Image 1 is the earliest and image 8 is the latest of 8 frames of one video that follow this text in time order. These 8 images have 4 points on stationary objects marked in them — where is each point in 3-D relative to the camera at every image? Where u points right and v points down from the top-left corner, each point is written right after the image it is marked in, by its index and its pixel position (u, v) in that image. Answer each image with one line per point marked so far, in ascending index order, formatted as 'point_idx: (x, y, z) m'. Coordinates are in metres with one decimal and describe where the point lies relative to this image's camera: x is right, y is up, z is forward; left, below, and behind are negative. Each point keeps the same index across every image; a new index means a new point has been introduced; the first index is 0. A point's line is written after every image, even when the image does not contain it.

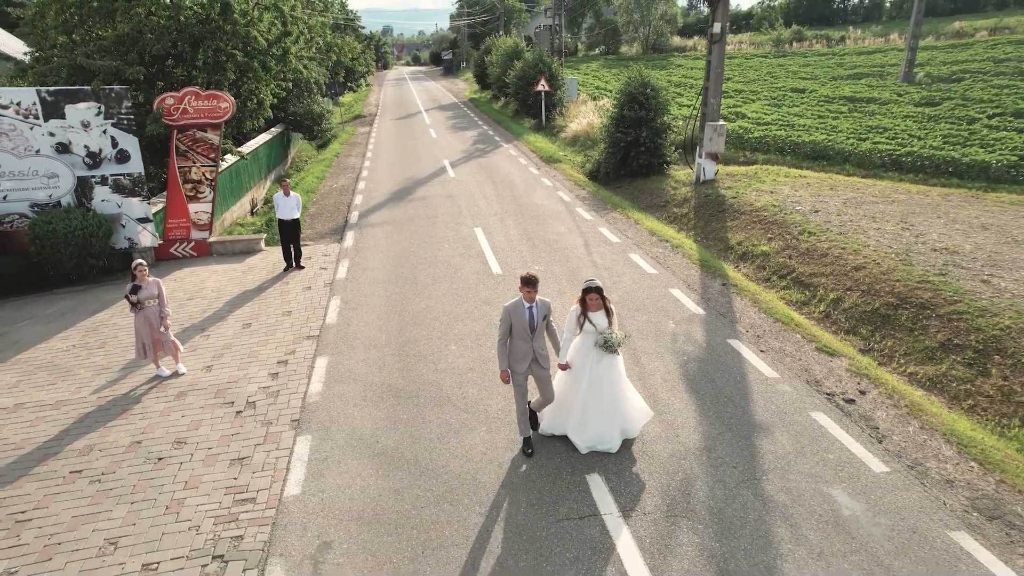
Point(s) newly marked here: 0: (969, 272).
0: (+6.5, +0.2, +9.3) m
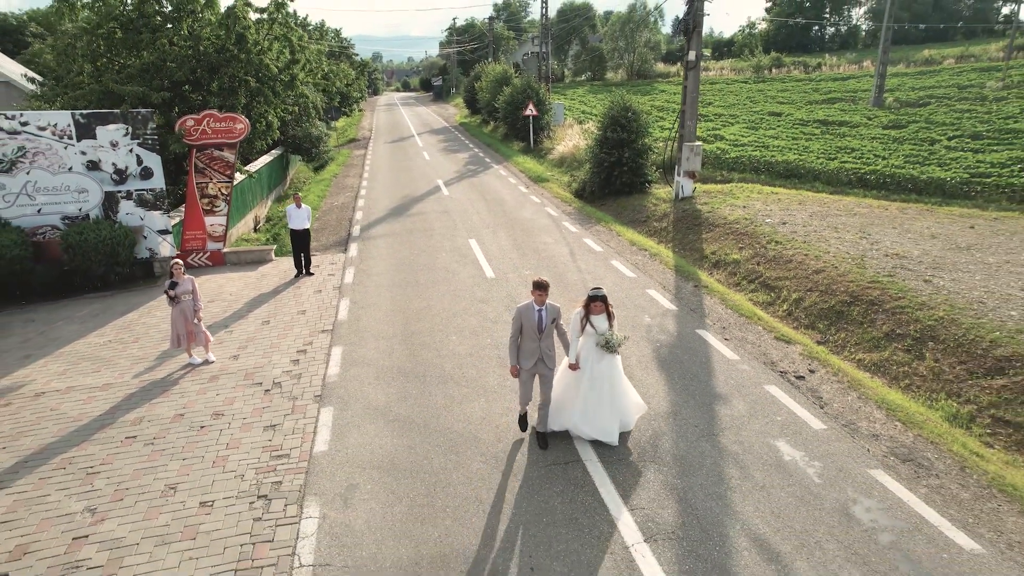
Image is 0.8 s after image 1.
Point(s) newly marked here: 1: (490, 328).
0: (+6.3, +0.2, +10.3) m
1: (-0.3, -0.5, +8.4) m
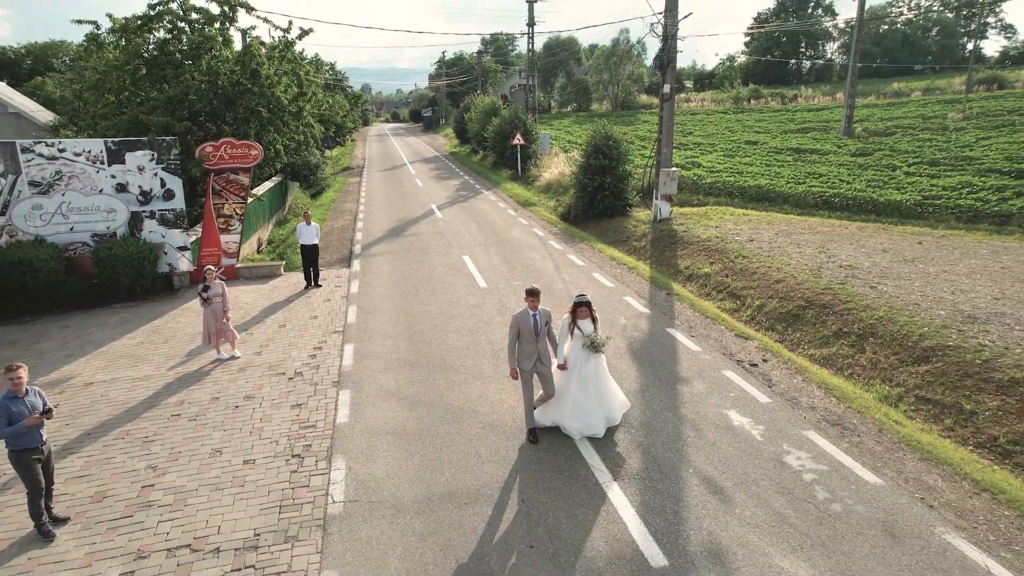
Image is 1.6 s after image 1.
0: (+6.2, +0.1, +11.6) m
1: (-0.4, -0.6, +9.5) m
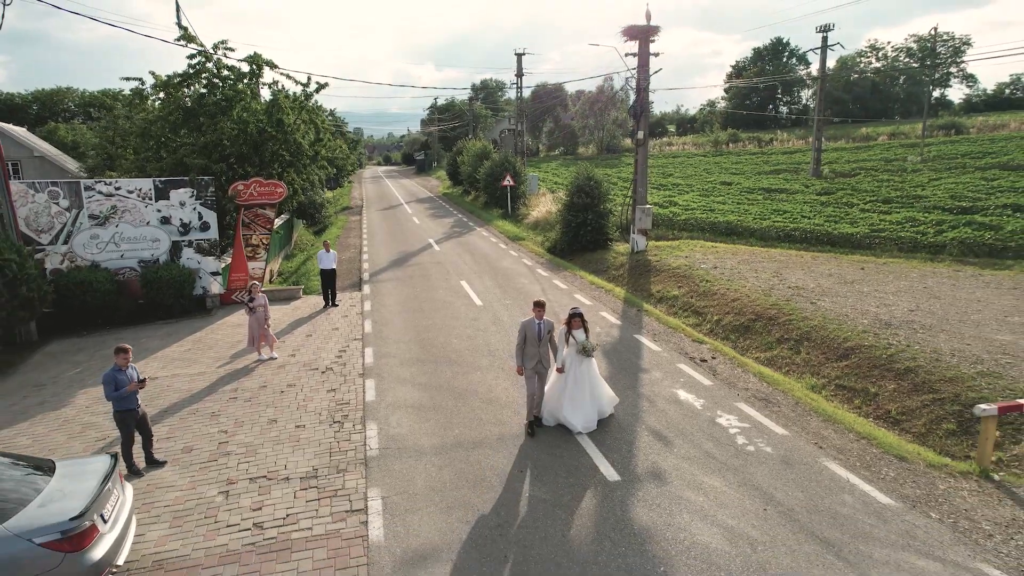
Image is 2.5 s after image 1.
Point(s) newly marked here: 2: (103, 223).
0: (+6.0, -0.2, +13.5) m
1: (-0.5, -0.8, +11.3) m
2: (-8.2, +1.3, +13.1) m
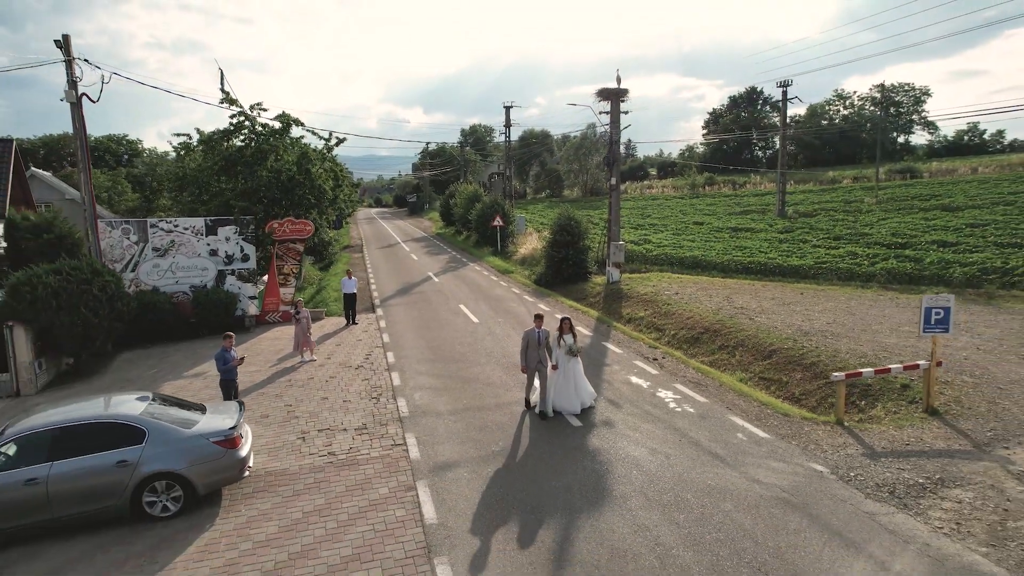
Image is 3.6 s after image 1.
0: (+5.8, -0.7, +16.3) m
1: (-0.7, -1.2, +14.0) m
2: (-8.4, +0.8, +15.7) m
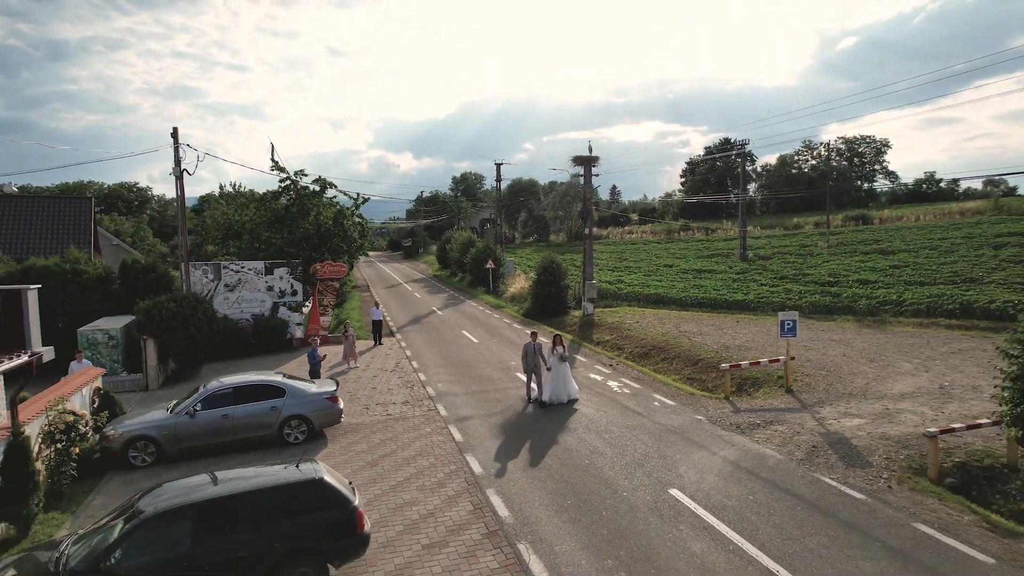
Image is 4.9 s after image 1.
0: (+5.6, -1.6, +20.9) m
1: (-0.9, -1.9, +18.4) m
2: (-8.6, 0.0, +20.2) m
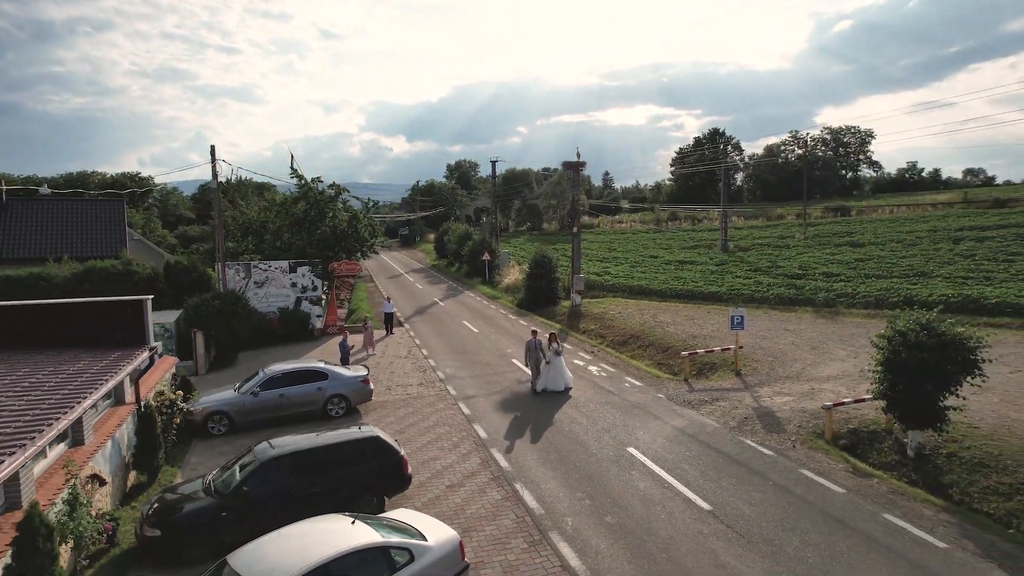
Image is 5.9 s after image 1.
0: (+5.4, -1.4, +23.8) m
1: (-1.0, -1.8, +21.2) m
2: (-8.8, +0.1, +22.9) m
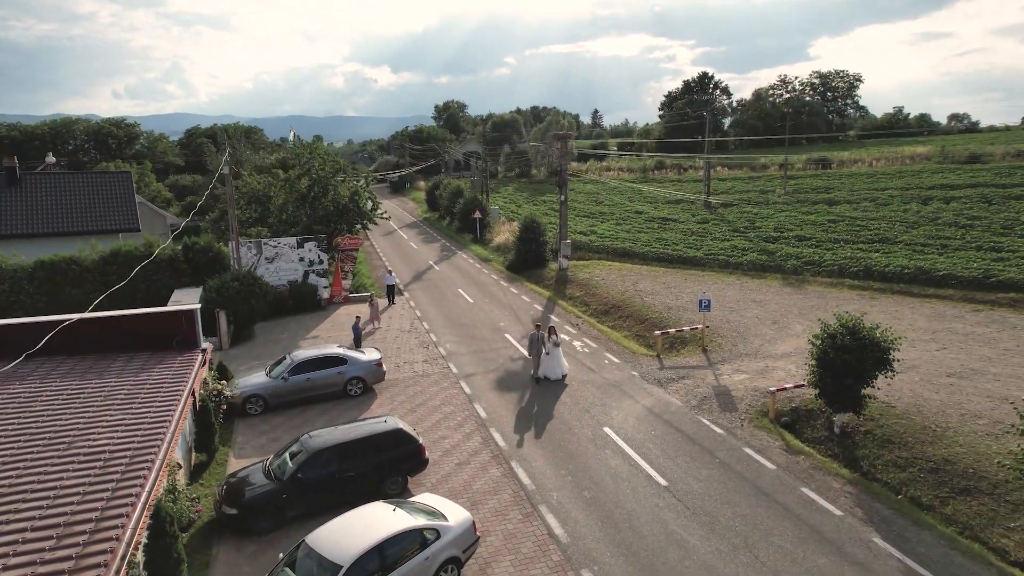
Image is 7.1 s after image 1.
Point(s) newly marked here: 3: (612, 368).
0: (+5.1, -0.3, +25.9) m
1: (-1.3, -1.0, +23.3) m
2: (-9.1, +1.0, +24.6) m
3: (+2.7, -2.1, +17.7) m
